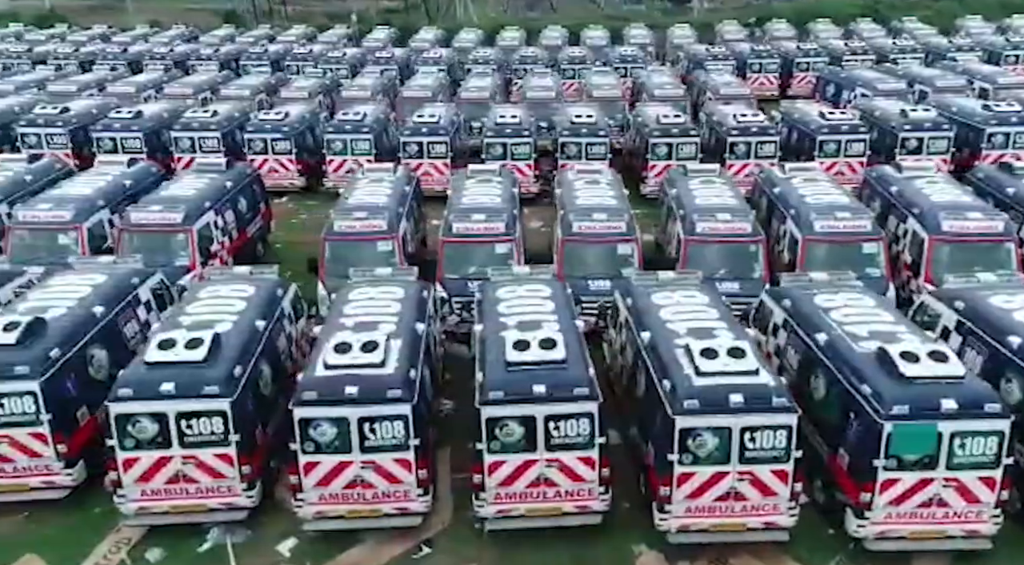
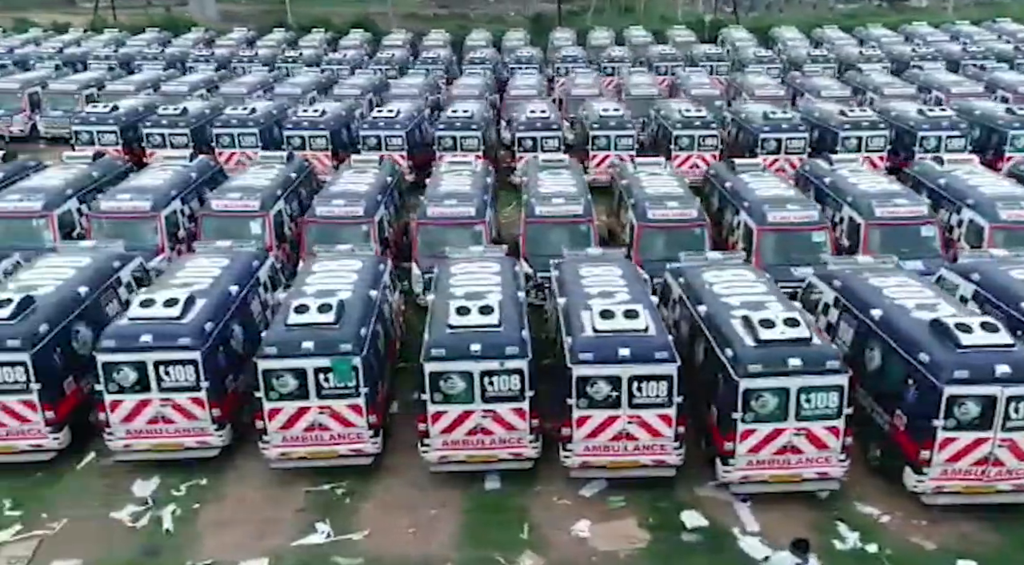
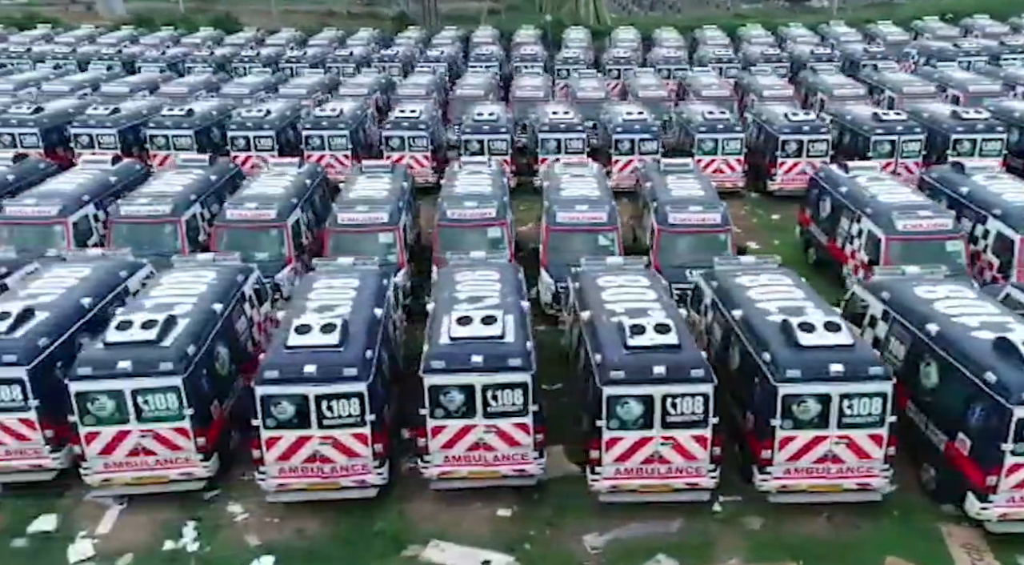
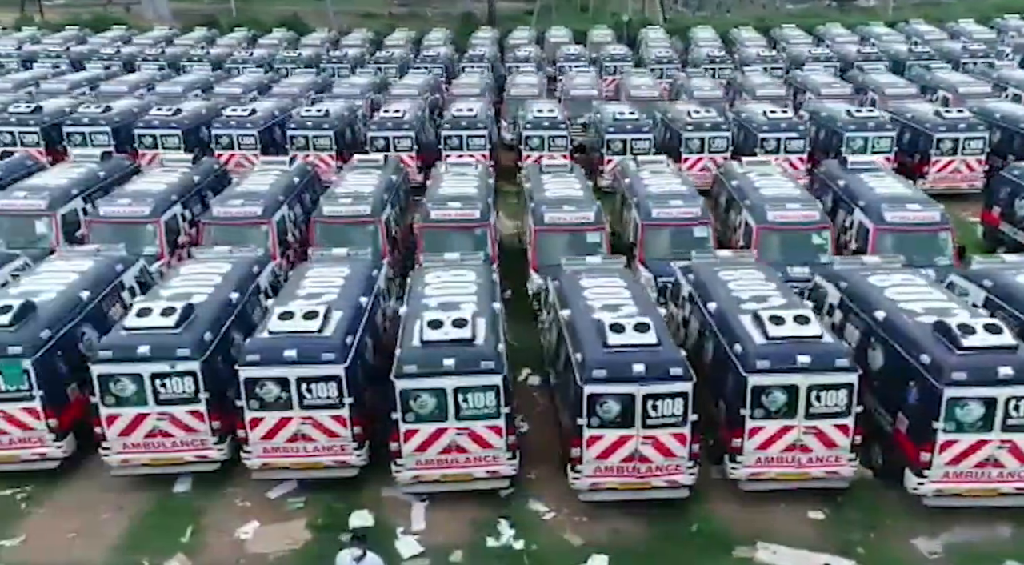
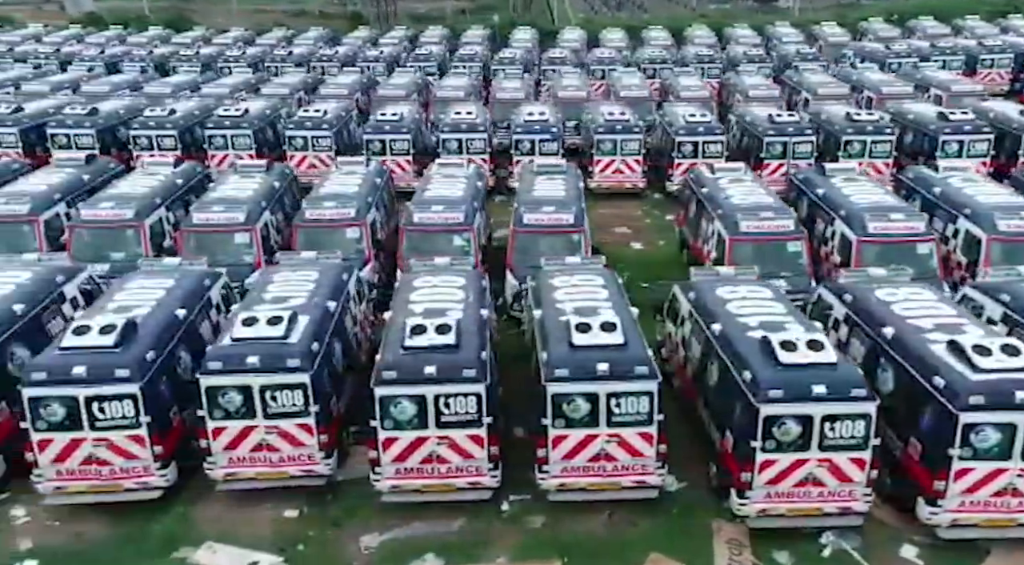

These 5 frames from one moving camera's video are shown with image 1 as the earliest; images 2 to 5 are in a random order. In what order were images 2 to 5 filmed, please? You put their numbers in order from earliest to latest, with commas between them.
5, 3, 4, 2
